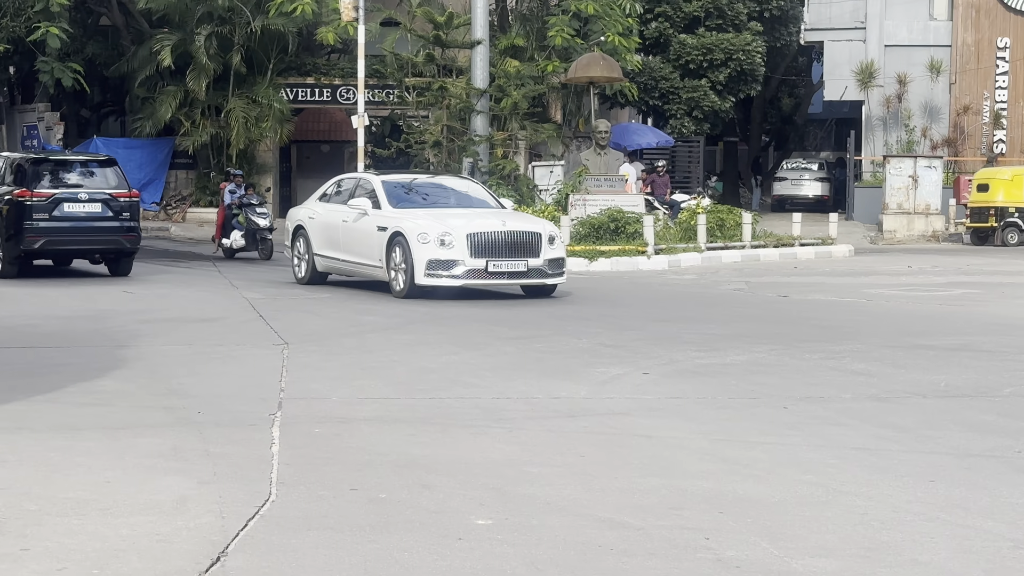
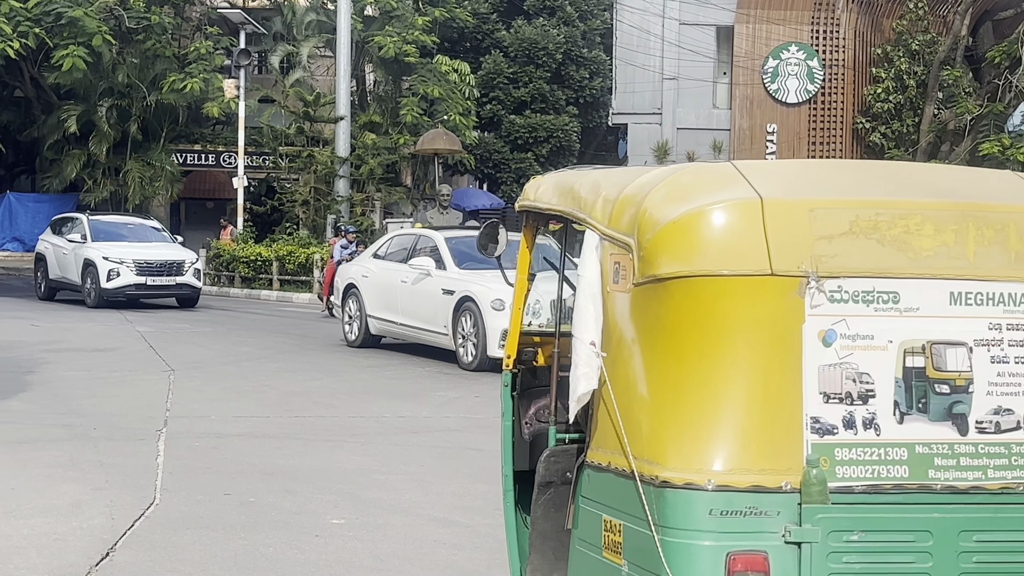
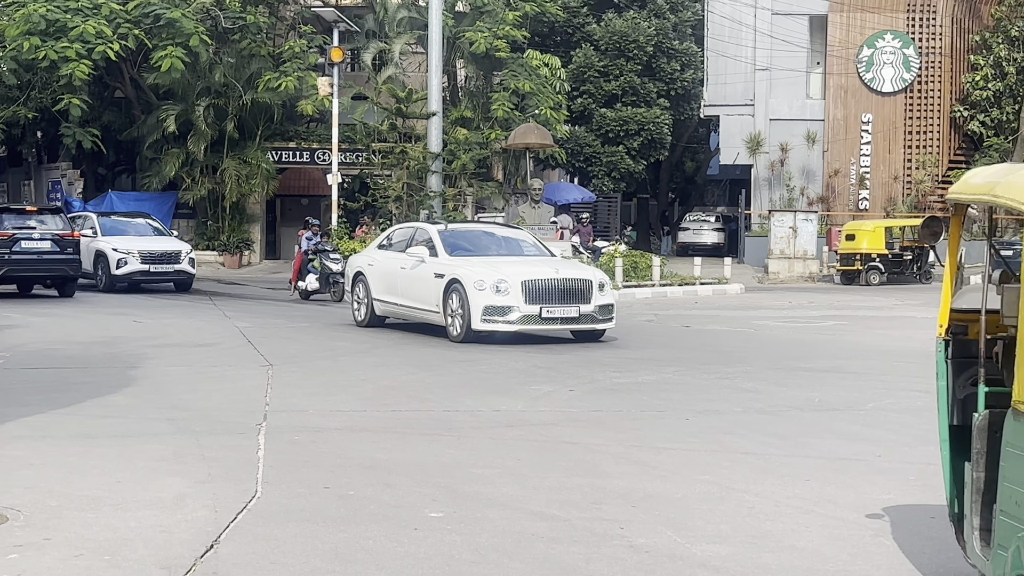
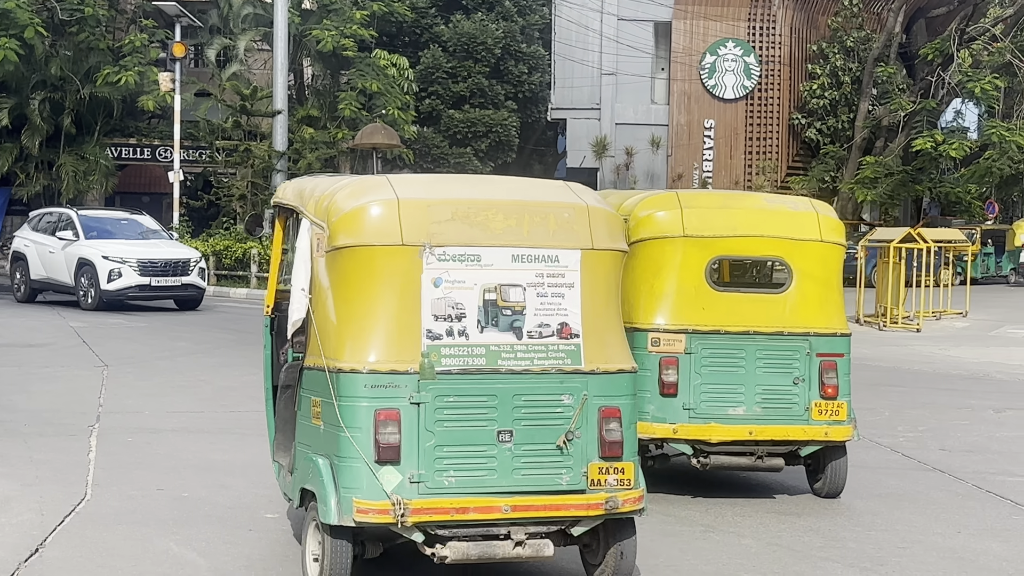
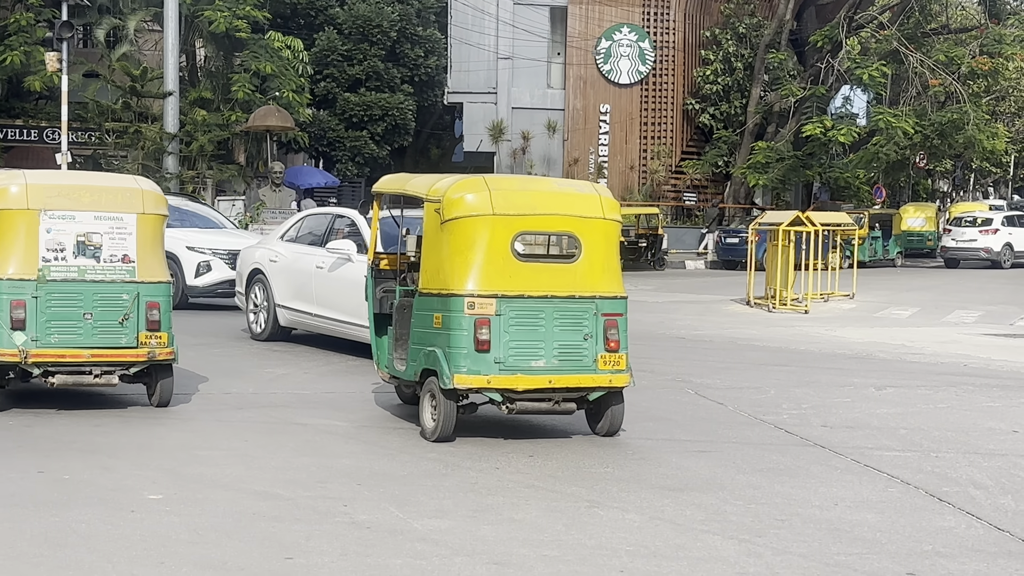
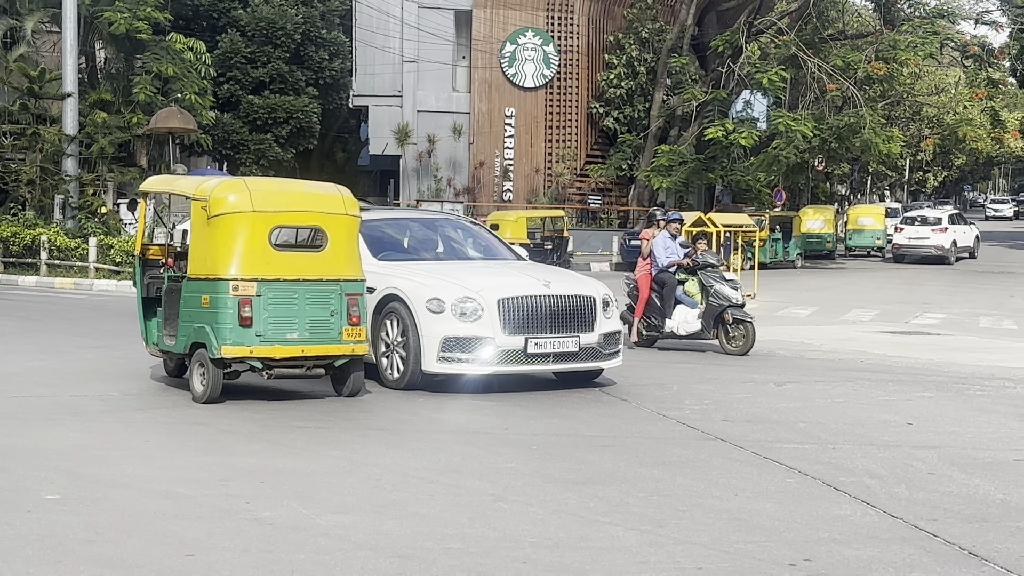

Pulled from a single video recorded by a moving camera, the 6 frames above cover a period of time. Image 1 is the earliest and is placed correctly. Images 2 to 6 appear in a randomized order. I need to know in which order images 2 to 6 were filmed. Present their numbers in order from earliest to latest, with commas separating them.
3, 2, 4, 5, 6
